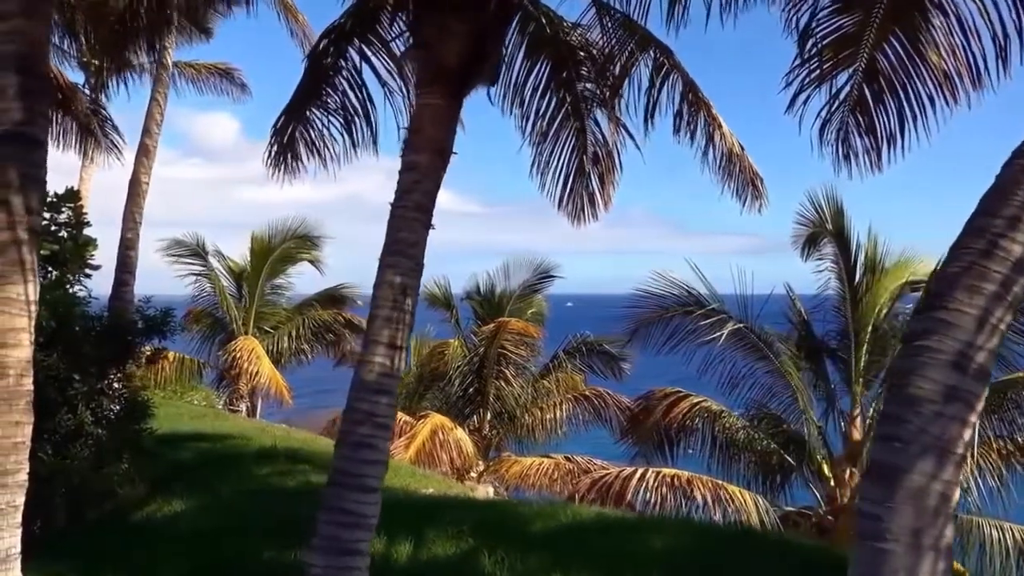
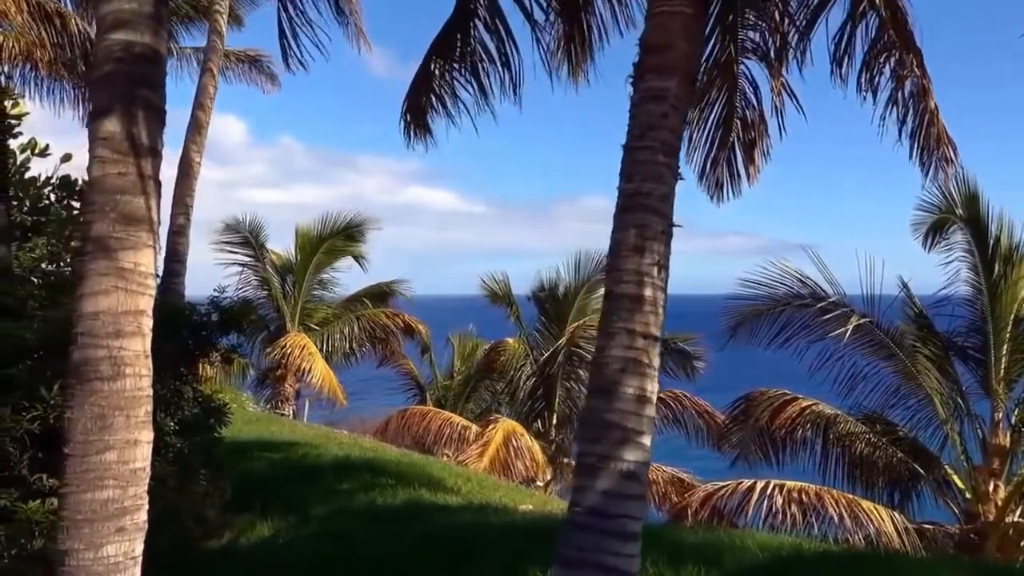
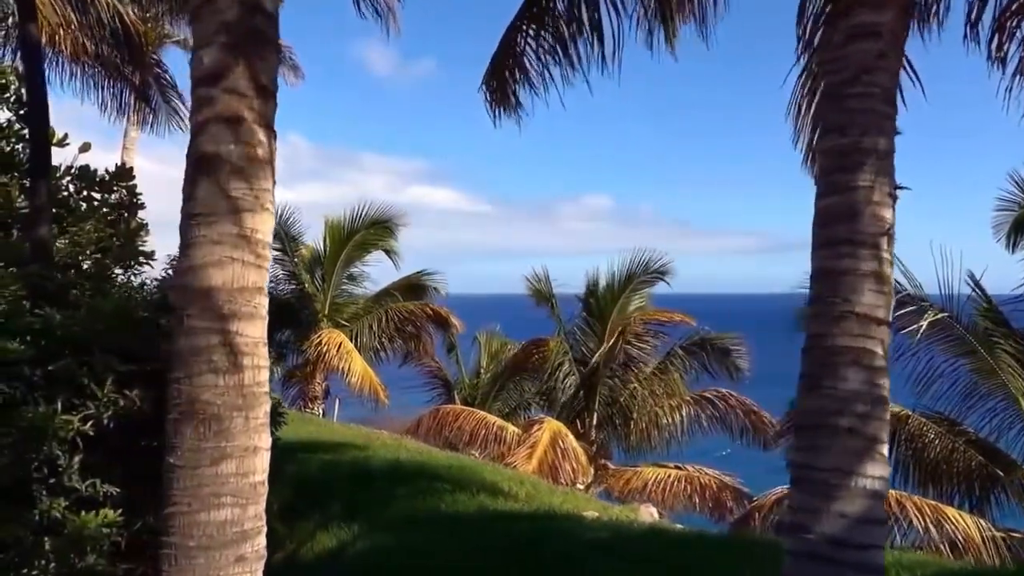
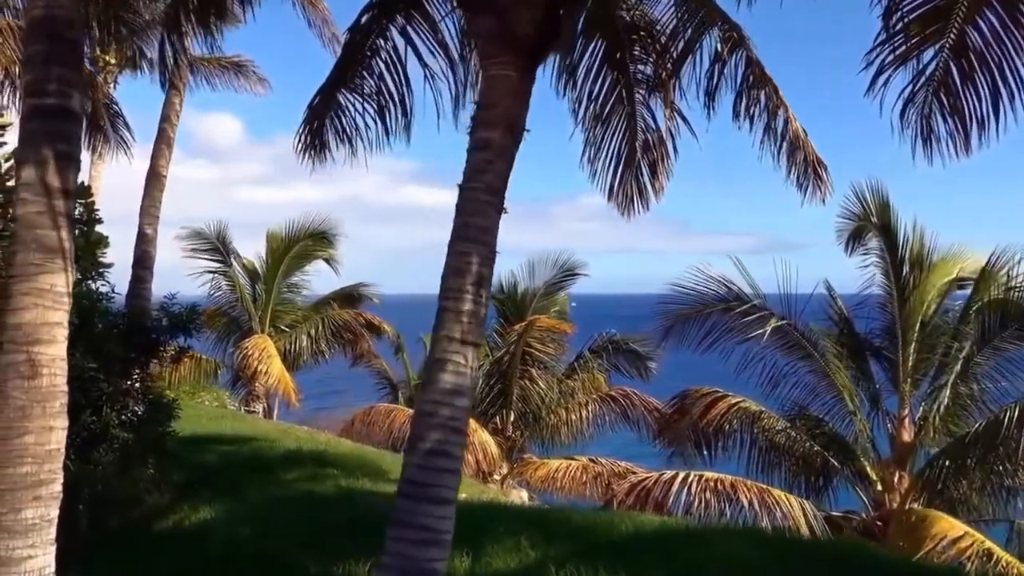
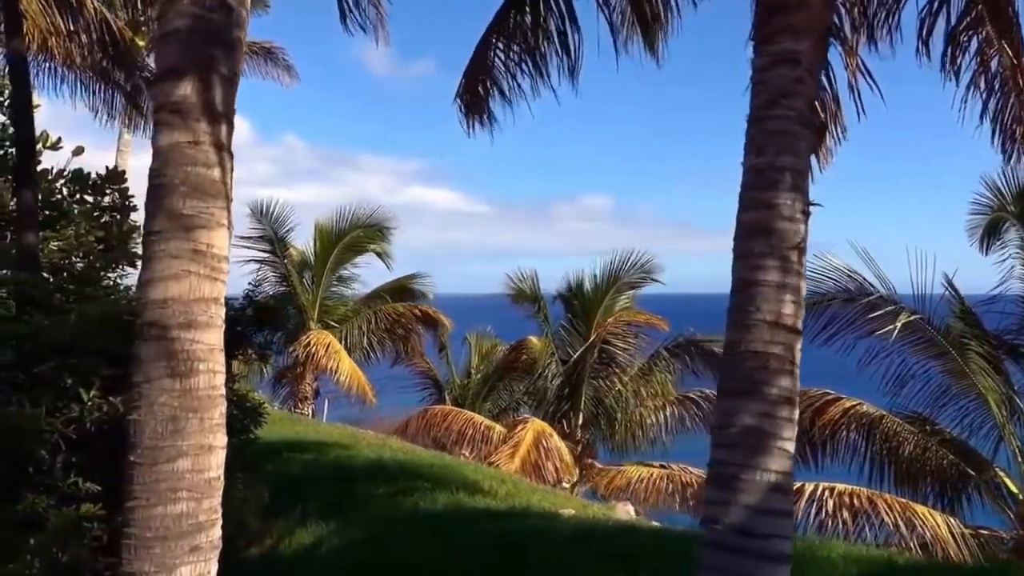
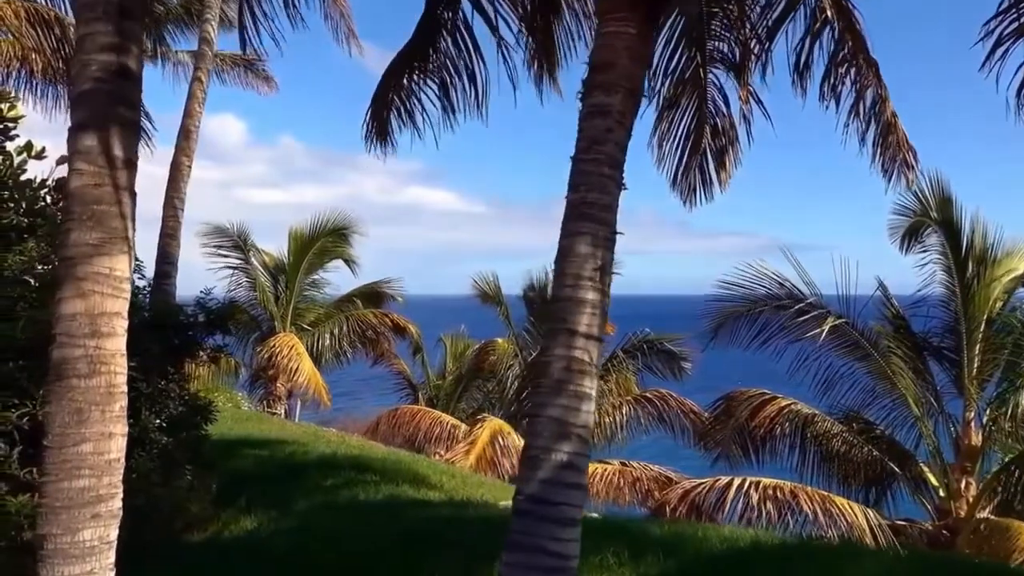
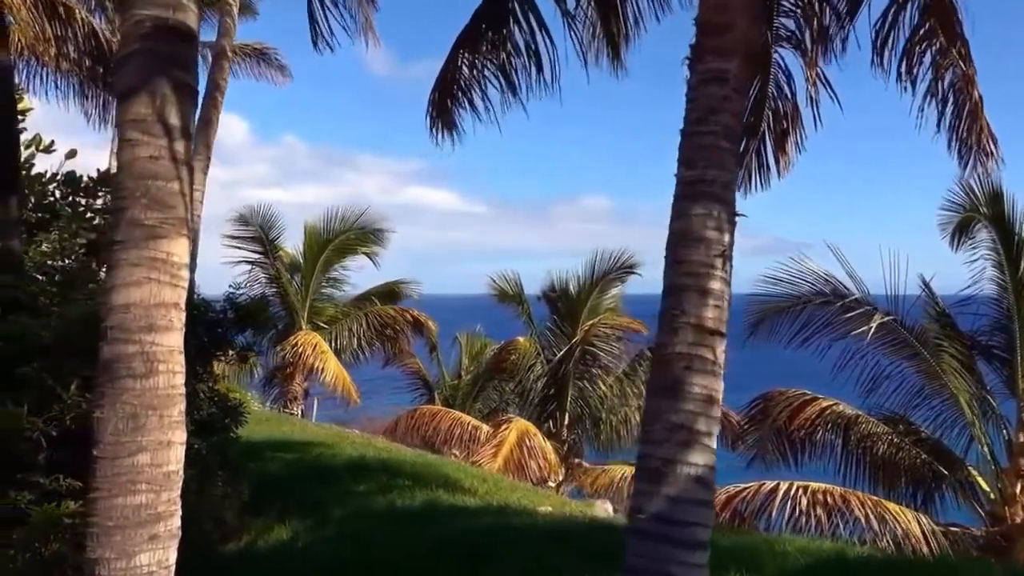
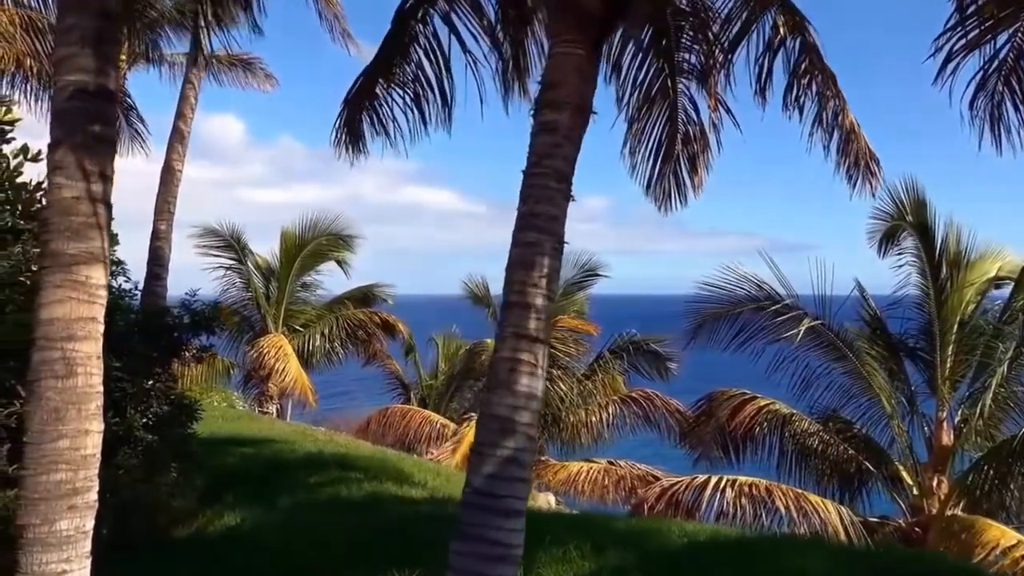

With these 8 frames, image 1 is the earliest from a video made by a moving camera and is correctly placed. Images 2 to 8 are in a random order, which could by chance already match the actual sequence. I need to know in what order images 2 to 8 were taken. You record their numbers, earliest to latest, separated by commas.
4, 8, 6, 2, 7, 5, 3
